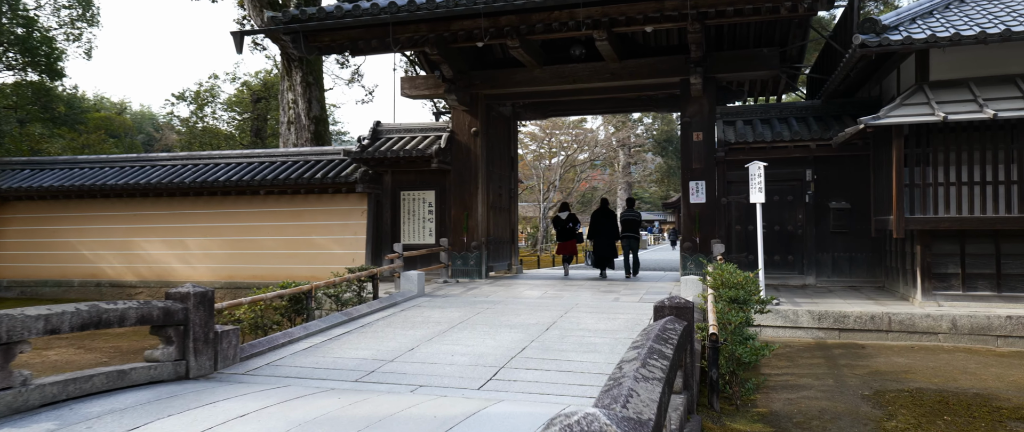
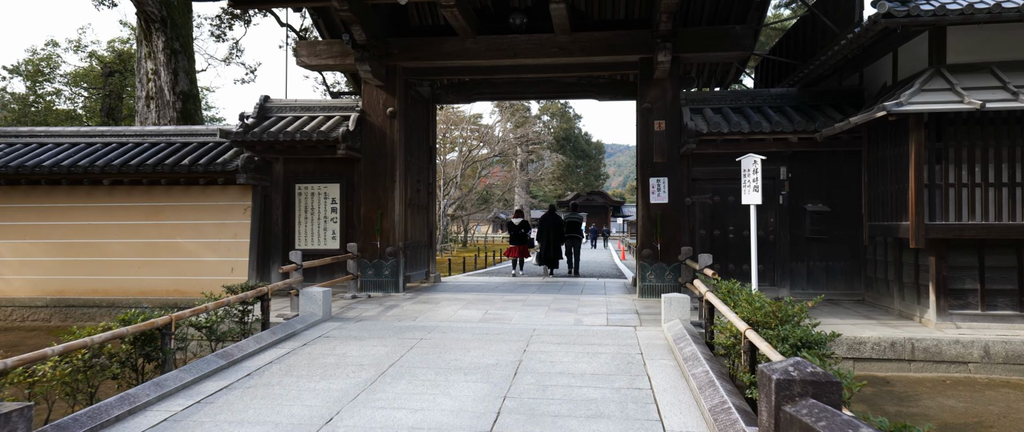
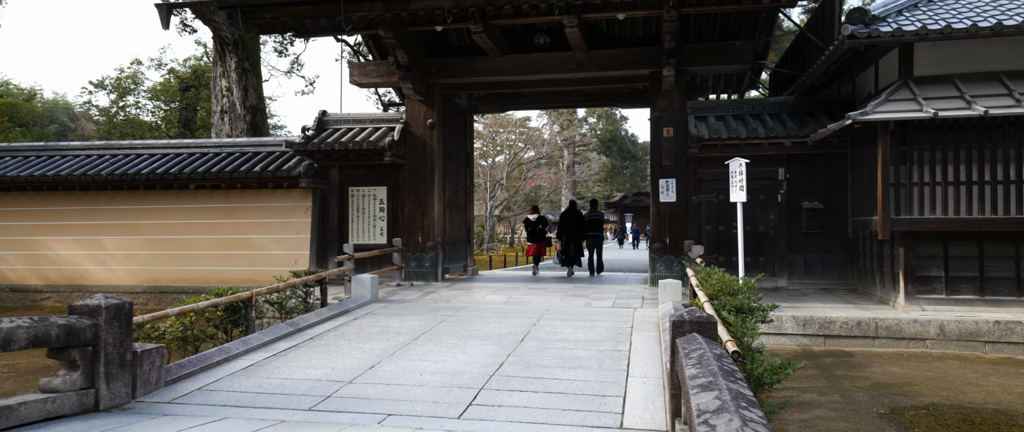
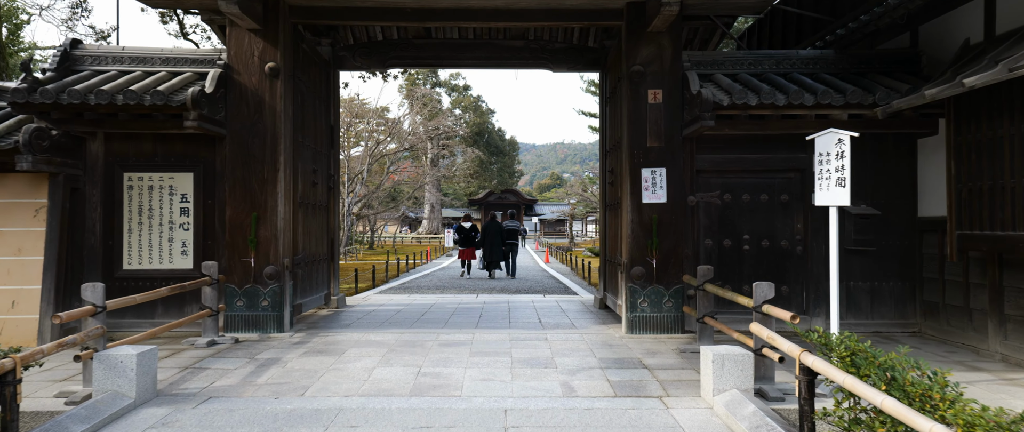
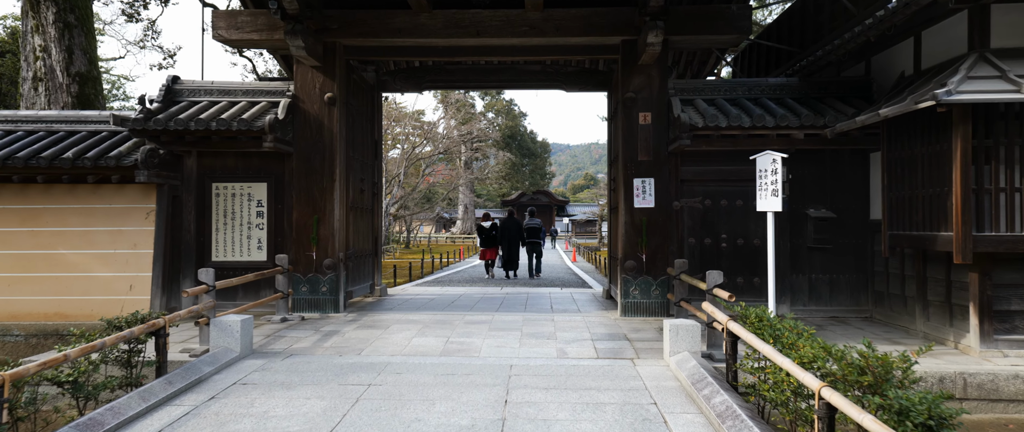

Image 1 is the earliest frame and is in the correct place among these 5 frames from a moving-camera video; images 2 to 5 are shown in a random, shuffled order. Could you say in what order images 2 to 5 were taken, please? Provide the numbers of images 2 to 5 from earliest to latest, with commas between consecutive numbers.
3, 2, 5, 4
